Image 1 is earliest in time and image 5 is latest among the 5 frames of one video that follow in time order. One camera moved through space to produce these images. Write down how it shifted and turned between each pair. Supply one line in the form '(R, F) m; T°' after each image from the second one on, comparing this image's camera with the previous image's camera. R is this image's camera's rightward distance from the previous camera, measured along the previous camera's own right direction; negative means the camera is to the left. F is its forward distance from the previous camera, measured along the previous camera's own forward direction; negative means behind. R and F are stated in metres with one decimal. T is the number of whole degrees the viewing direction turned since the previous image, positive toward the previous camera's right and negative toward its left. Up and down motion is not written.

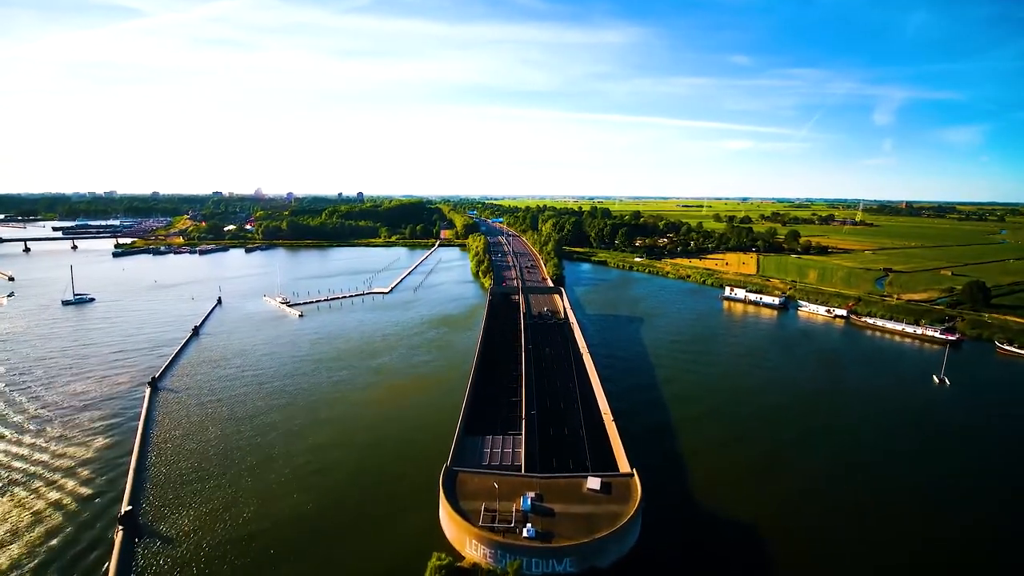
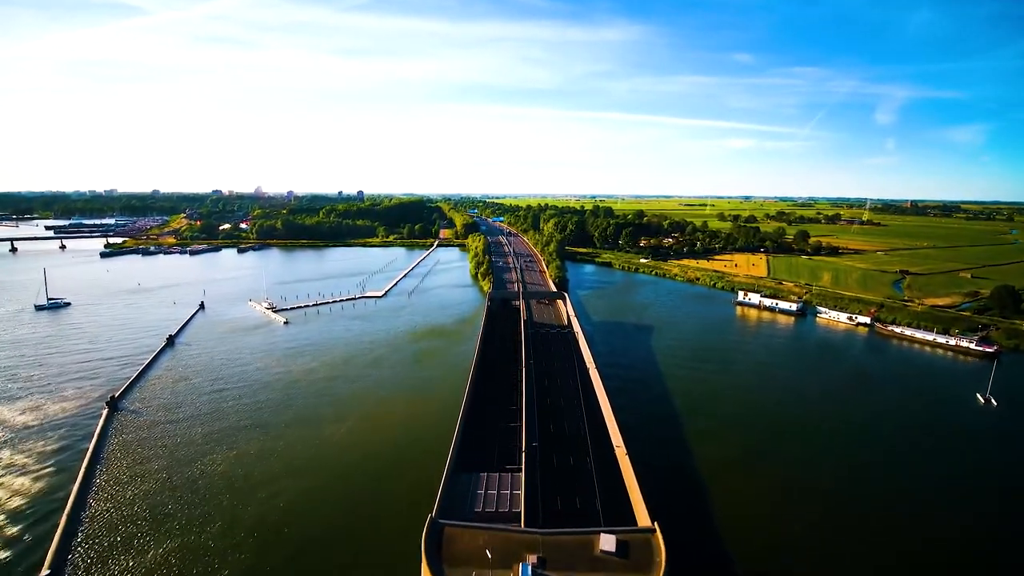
(+0.1, +2.4) m; 0°
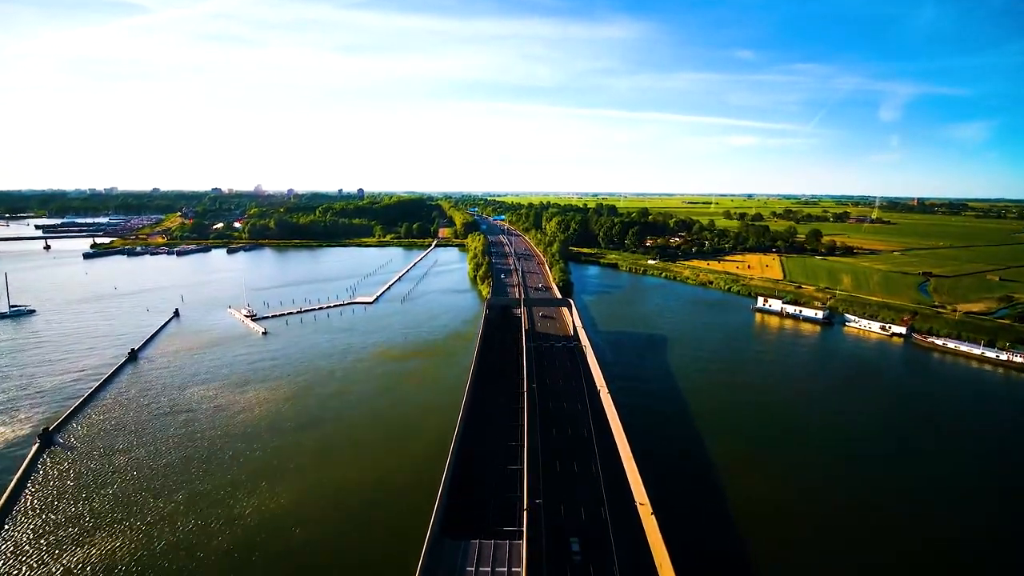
(+0.1, +3.1) m; 0°
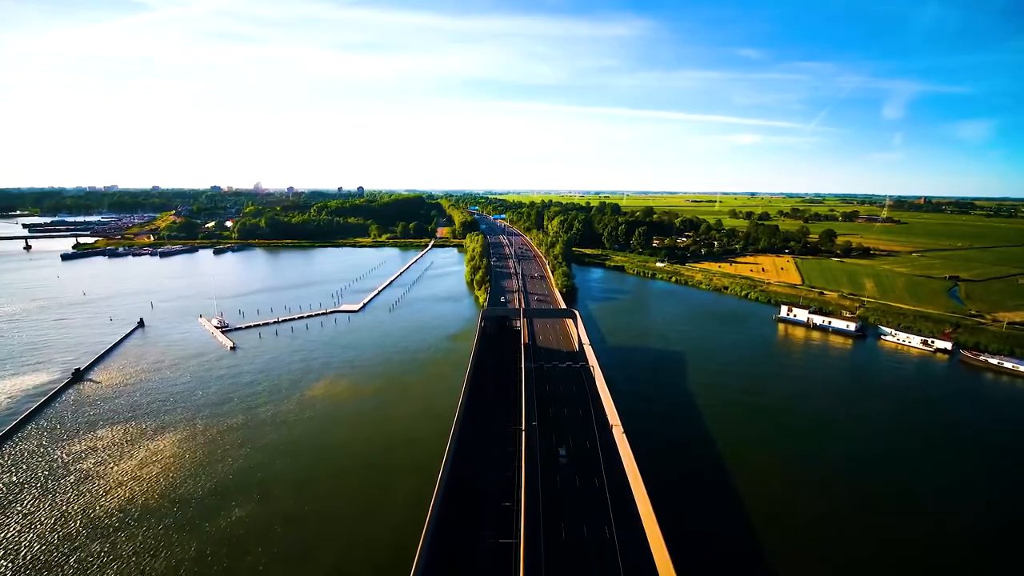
(+0.2, +3.4) m; 0°
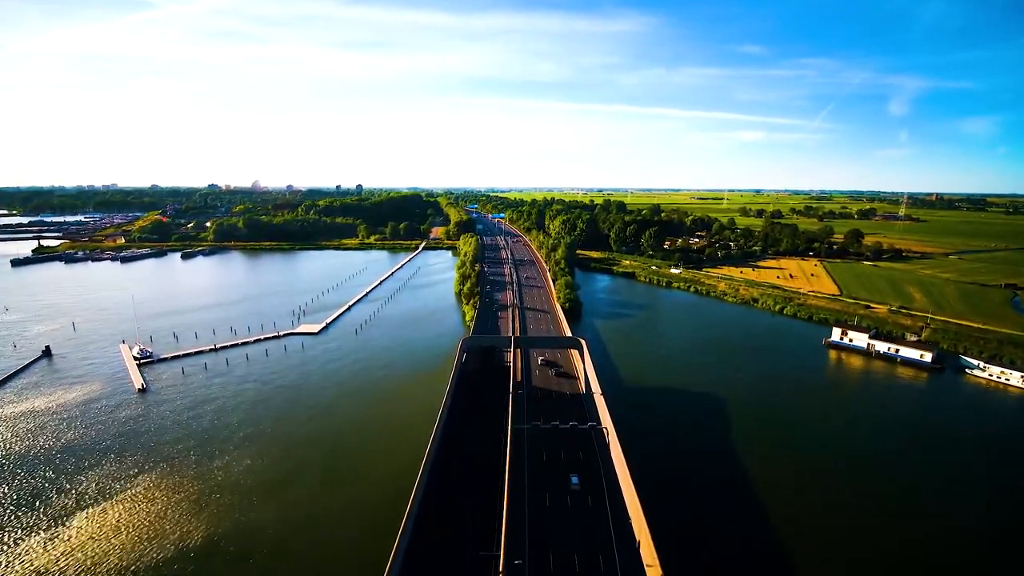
(+0.7, +6.3) m; 0°
